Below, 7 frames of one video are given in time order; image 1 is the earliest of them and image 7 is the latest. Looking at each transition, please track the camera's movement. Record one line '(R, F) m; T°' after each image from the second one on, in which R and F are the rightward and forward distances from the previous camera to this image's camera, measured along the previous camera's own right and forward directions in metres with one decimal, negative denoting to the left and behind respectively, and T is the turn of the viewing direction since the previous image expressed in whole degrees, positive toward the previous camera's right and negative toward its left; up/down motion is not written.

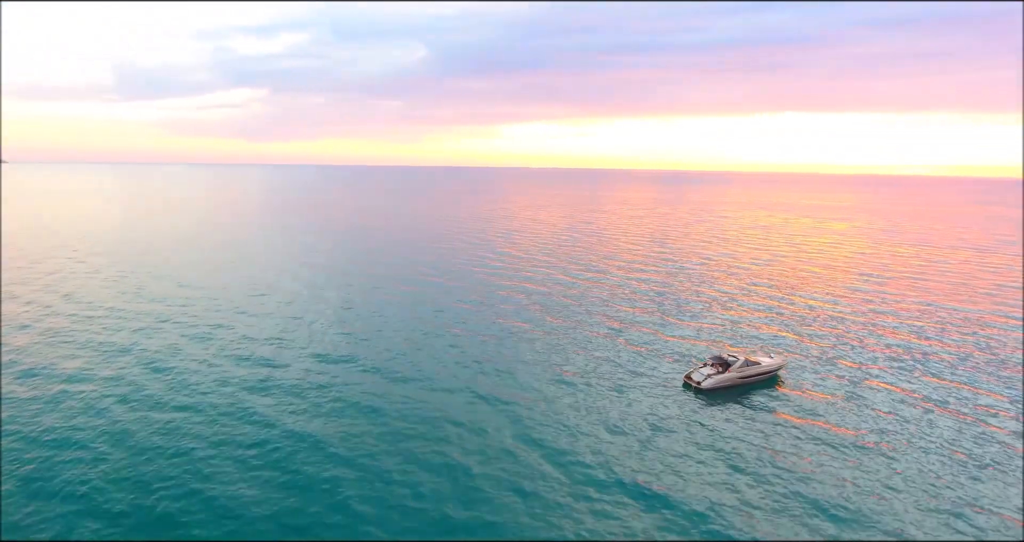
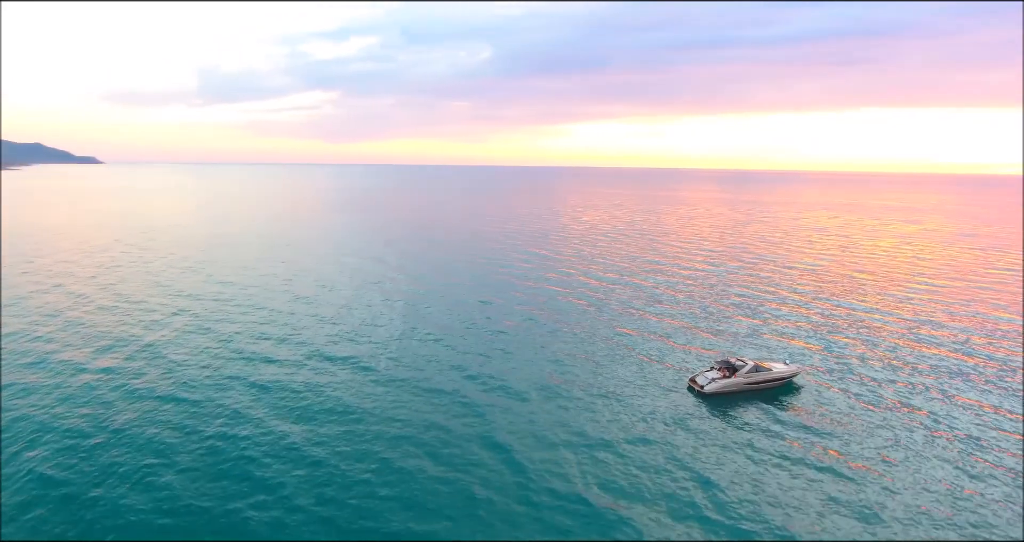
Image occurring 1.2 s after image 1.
(+3.6, +1.3) m; -5°
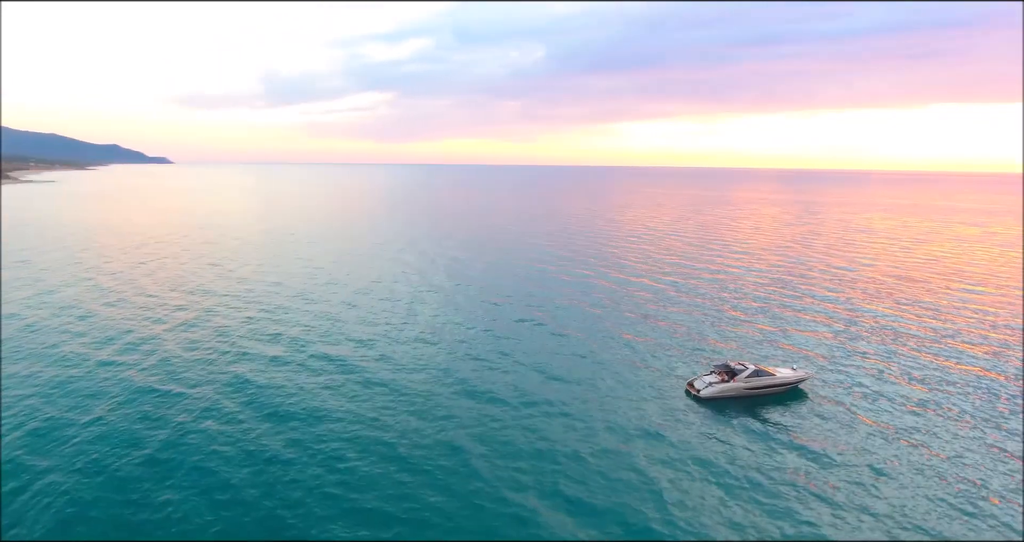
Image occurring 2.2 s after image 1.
(+3.8, +0.7) m; -5°
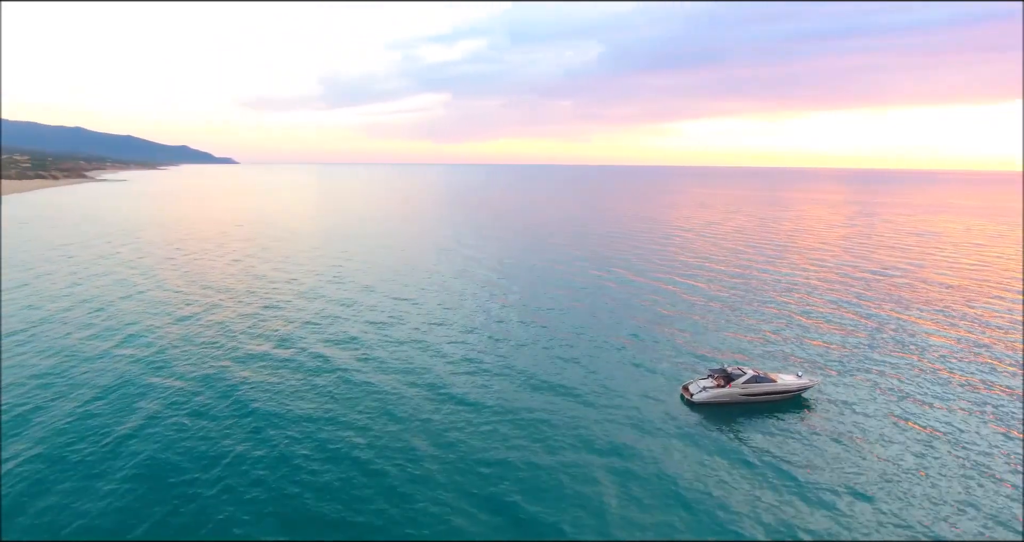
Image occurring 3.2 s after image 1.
(+4.0, +0.6) m; -5°
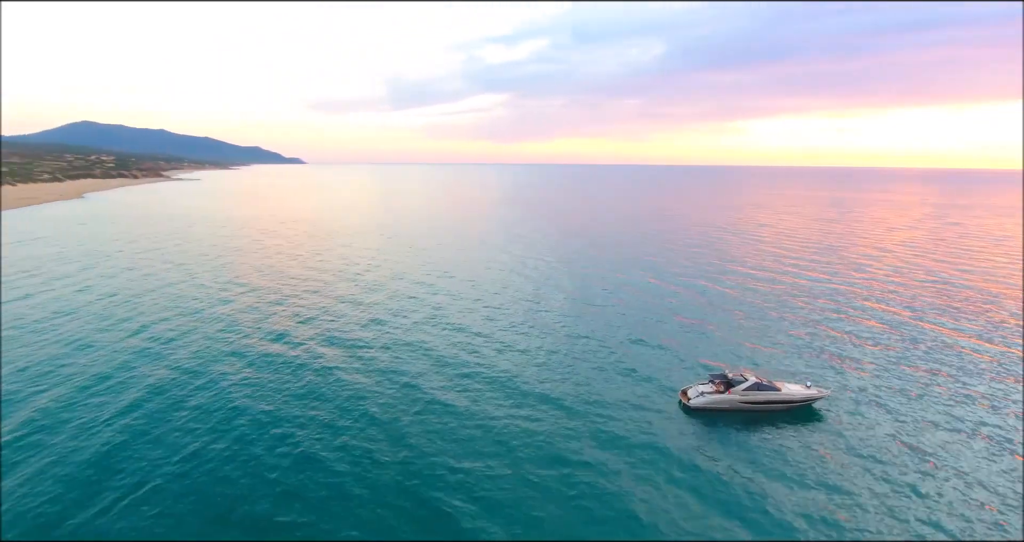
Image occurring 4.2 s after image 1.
(+4.0, +0.6) m; -5°
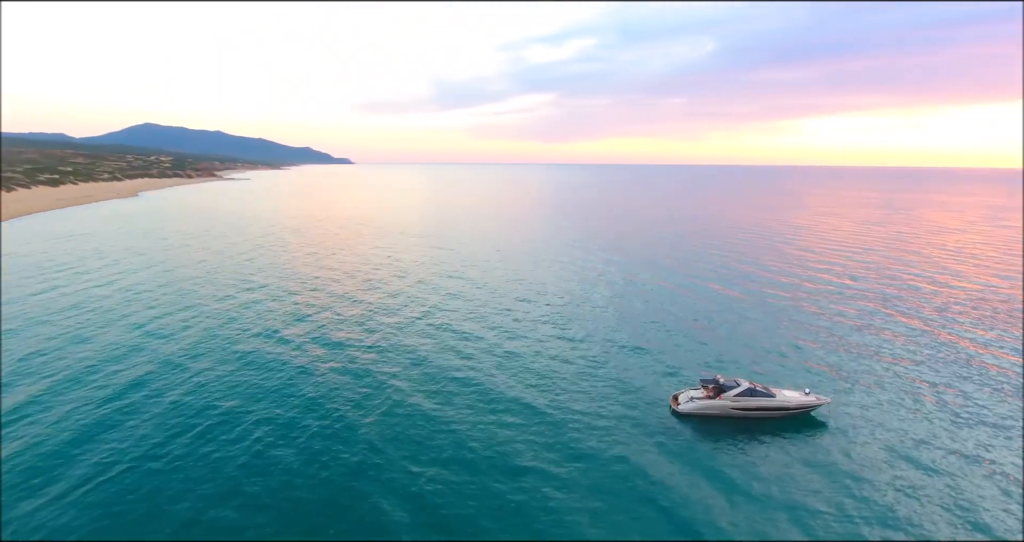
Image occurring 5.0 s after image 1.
(+3.4, +0.3) m; -4°
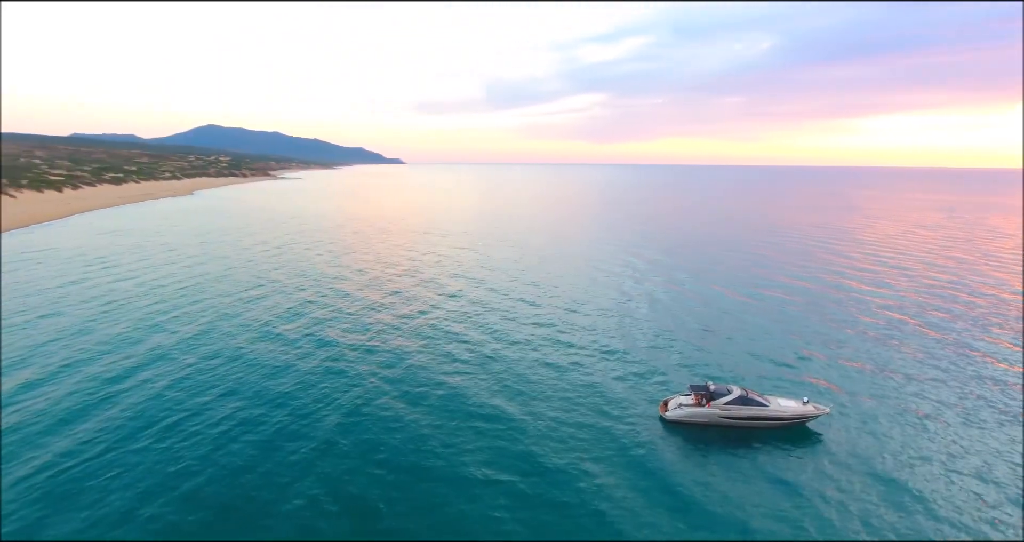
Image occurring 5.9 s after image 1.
(+3.6, +0.3) m; -5°
